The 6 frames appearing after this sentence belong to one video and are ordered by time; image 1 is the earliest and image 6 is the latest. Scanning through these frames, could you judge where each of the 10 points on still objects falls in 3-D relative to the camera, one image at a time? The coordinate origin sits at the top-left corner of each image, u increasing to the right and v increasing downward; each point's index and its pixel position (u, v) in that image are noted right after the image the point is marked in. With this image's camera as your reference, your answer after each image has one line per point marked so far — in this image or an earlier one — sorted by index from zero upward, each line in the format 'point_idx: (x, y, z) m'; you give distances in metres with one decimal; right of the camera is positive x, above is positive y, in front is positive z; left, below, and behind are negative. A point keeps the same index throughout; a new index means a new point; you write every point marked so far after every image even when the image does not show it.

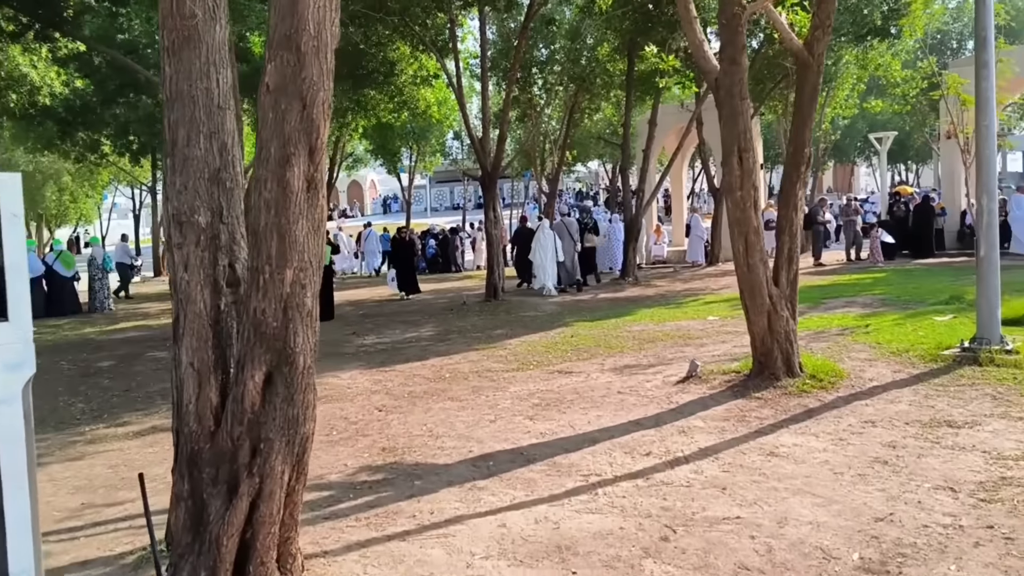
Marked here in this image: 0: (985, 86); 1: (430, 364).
0: (+4.5, +1.9, +8.1) m
1: (-1.0, -0.9, +10.5) m
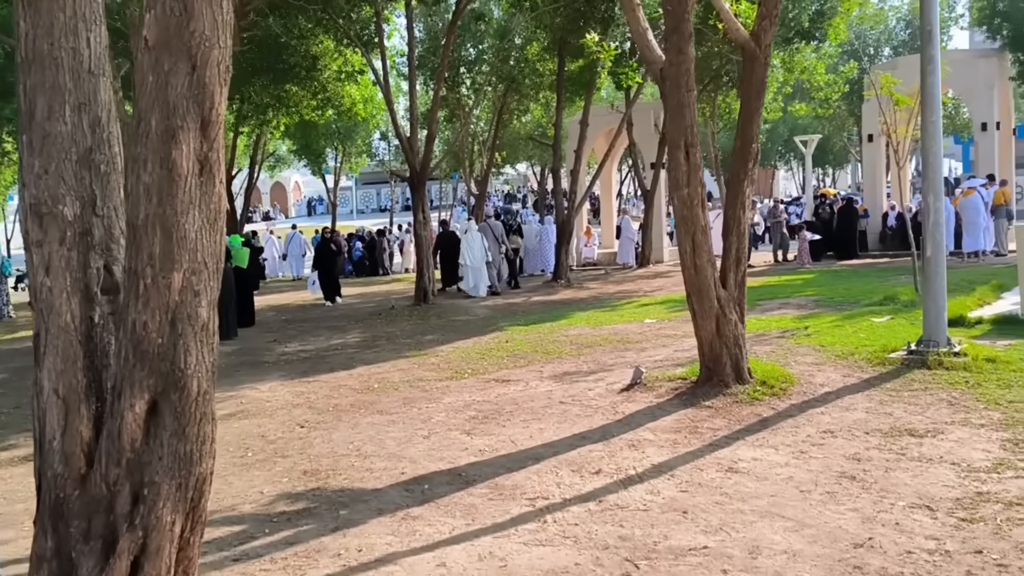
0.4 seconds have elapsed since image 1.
0: (+3.9, +1.9, +7.9) m
1: (-1.8, -1.0, +9.8) m
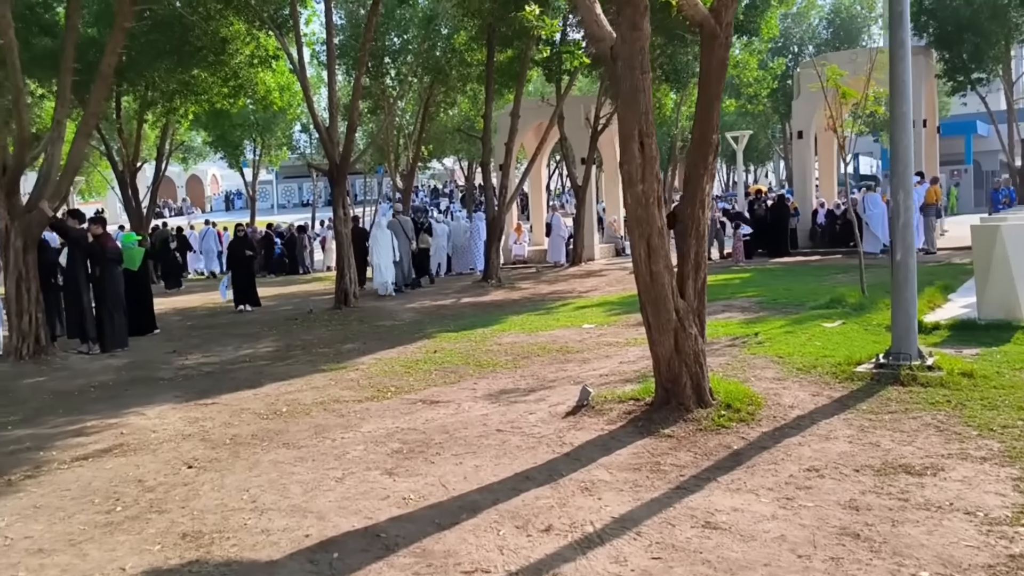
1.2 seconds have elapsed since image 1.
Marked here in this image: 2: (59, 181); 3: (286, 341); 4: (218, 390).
0: (+3.3, +1.9, +7.2) m
1: (-2.5, -1.1, +8.6) m
2: (-6.2, +1.5, +11.6) m
3: (-3.4, -0.8, +12.9) m
4: (-3.2, -1.1, +9.2) m
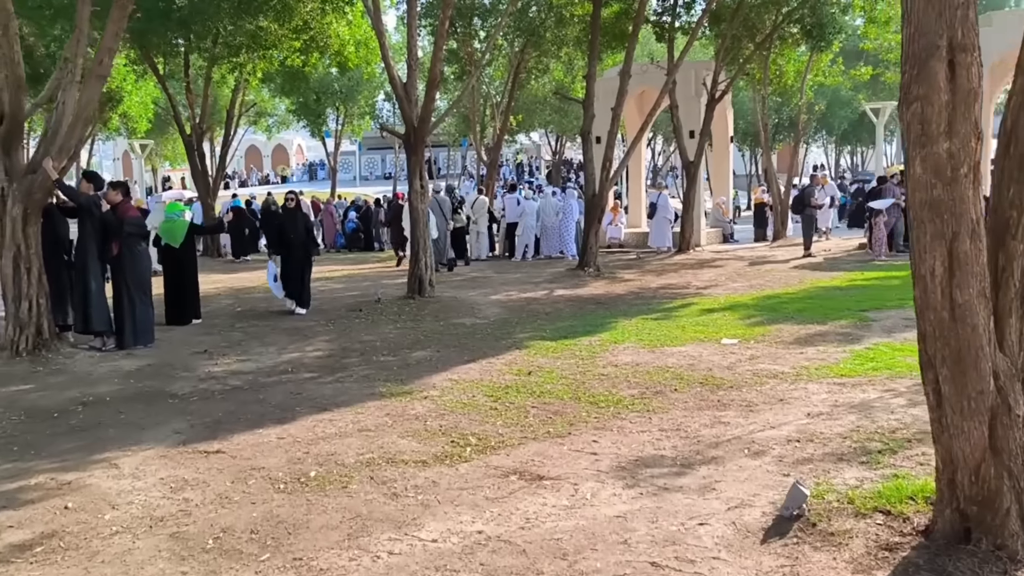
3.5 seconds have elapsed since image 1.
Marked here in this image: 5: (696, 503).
0: (+4.2, +1.6, +4.1) m
1: (-1.5, -1.1, +6.0) m
2: (-4.8, +1.7, +9.3) m
3: (-2.1, -0.7, +10.4) m
4: (-2.2, -1.1, +6.7) m
5: (+1.0, -1.1, +4.5) m
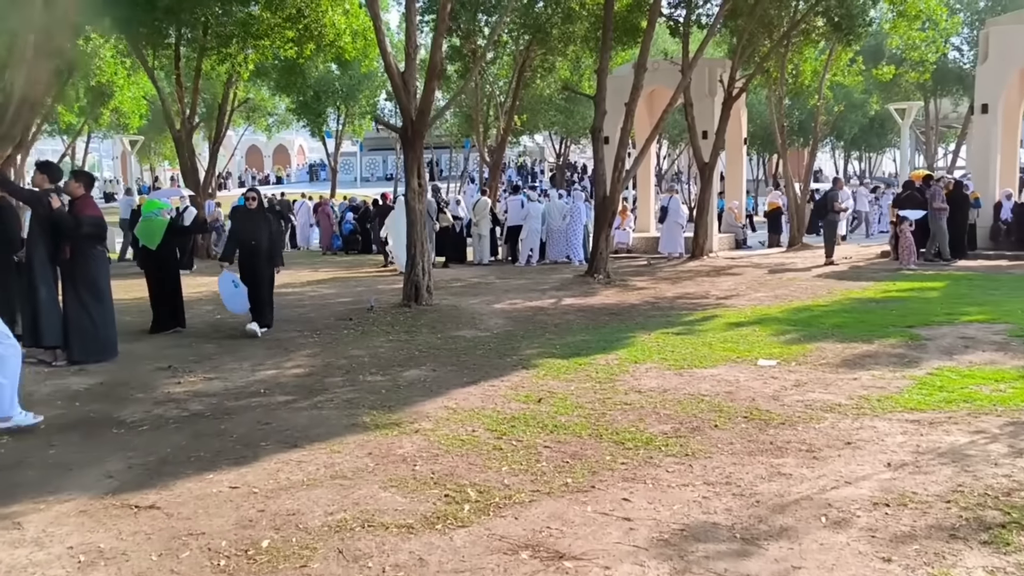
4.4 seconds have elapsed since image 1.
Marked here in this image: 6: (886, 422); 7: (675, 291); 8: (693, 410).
0: (+4.2, +1.5, +2.9) m
1: (-1.5, -1.1, +4.9) m
2: (-4.8, +1.6, +8.1) m
3: (-2.0, -0.8, +9.2) m
4: (-2.1, -1.1, +5.5) m
5: (+1.0, -1.2, +3.3) m
6: (+2.6, -0.9, +5.9) m
7: (+2.9, -0.1, +15.2) m
8: (+1.4, -0.9, +6.4) m
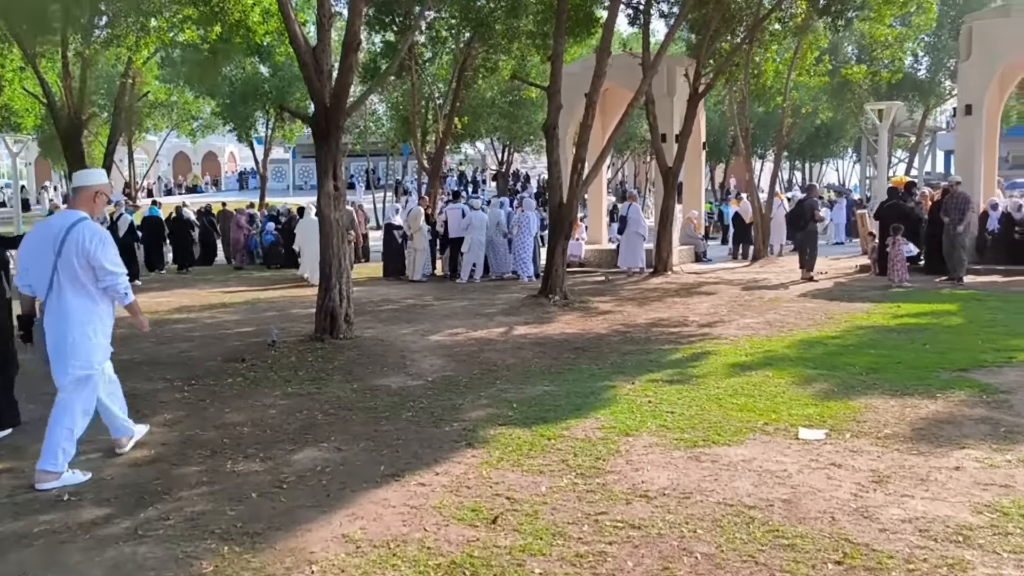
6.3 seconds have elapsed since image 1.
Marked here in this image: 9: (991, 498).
0: (+4.2, +1.3, +0.6) m
1: (-1.7, -1.4, +2.2) m
2: (-5.1, +1.3, +5.3) m
3: (-2.5, -1.1, +6.5) m
4: (-2.3, -1.4, +2.8) m
5: (+1.0, -1.5, +0.8) m
6: (+2.4, -1.2, +3.5) m
7: (+2.0, -0.4, +12.8) m
8: (+1.1, -1.2, +4.0) m
9: (+2.5, -1.1, +4.5) m
